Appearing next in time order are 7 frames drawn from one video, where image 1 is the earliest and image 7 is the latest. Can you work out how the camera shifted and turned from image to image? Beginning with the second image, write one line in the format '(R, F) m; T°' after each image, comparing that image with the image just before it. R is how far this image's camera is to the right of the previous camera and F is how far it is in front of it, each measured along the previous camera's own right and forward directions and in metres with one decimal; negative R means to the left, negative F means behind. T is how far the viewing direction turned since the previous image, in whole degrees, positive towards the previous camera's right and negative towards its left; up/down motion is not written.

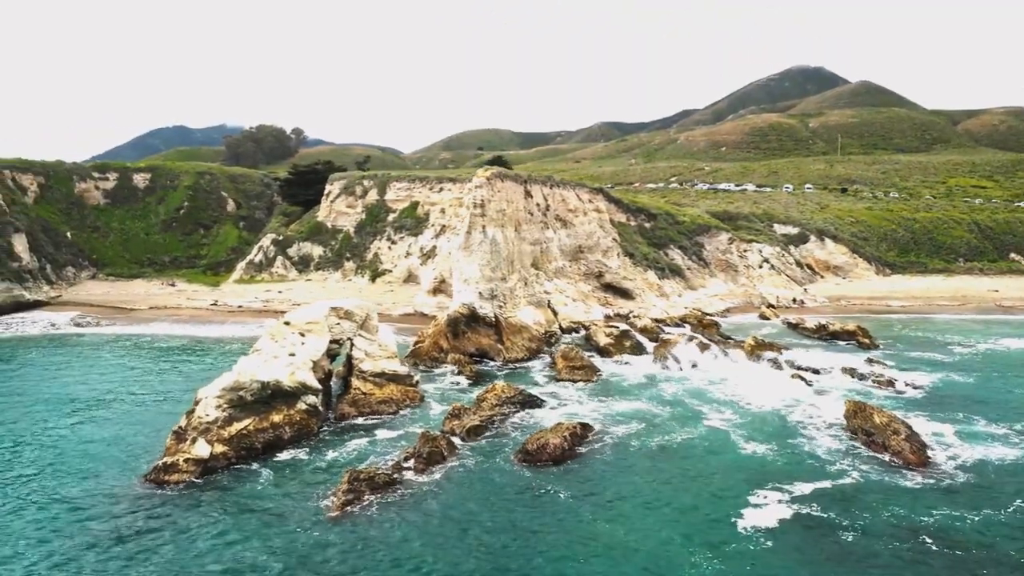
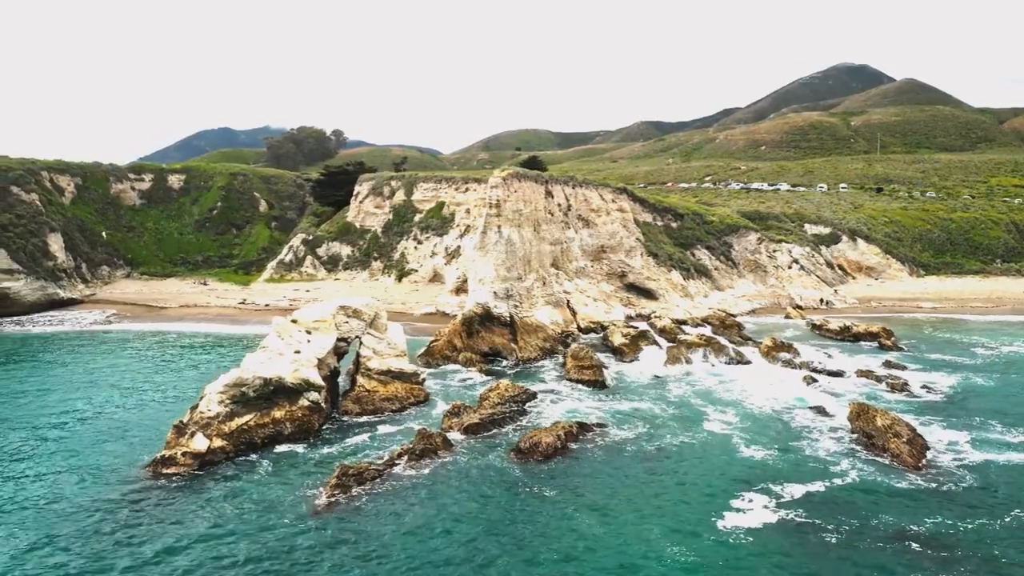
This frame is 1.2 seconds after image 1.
(+0.8, 0.0) m; -2°
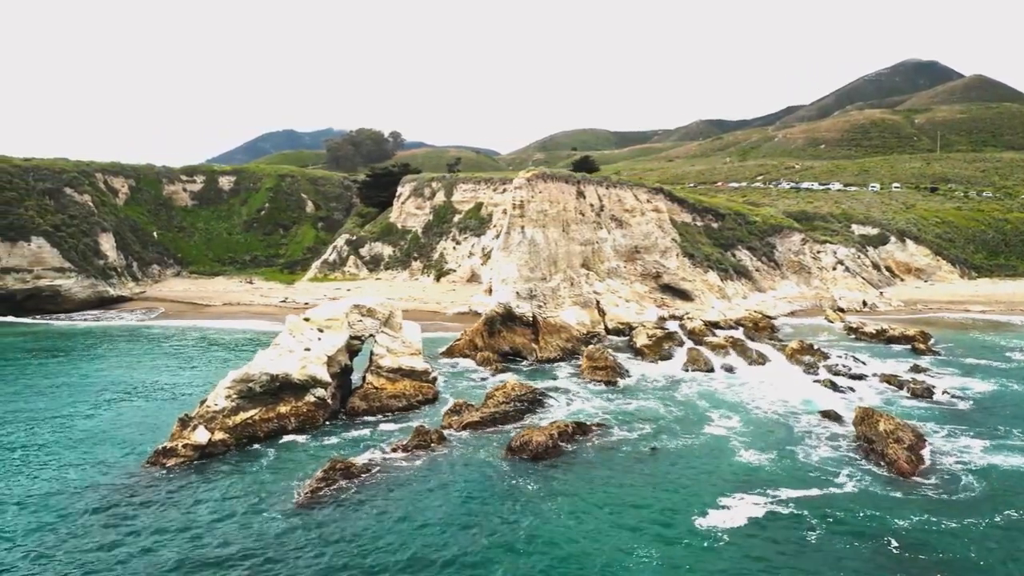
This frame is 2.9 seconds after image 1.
(+1.1, -0.1) m; -3°
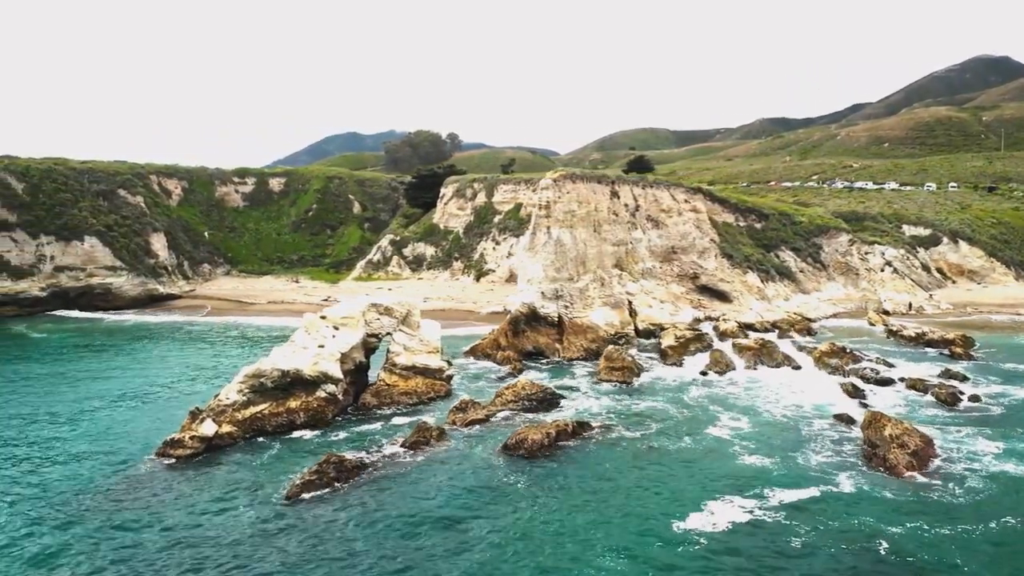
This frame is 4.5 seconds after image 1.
(+1.0, -0.1) m; -3°
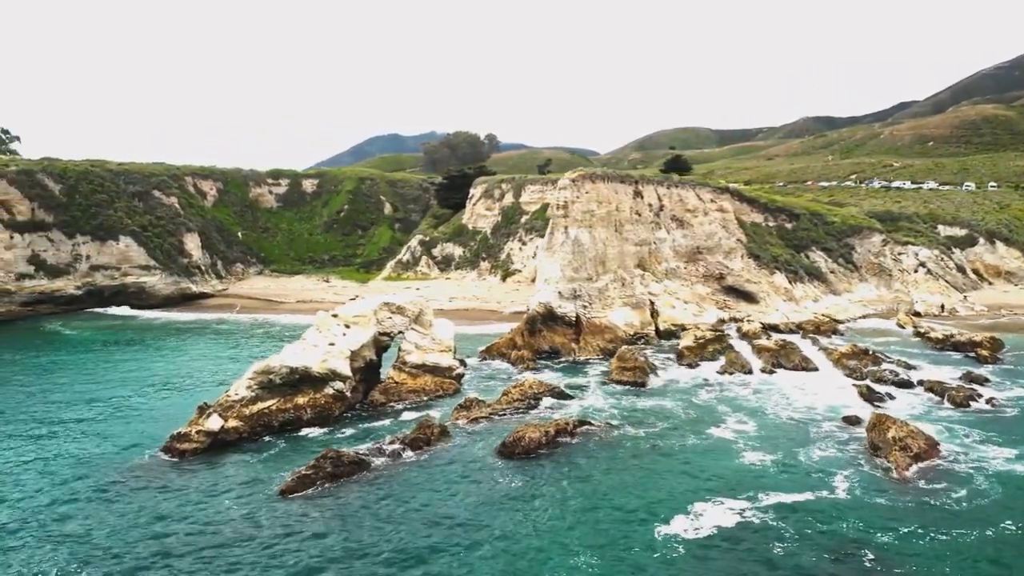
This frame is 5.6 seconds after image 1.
(+0.7, -0.1) m; -2°
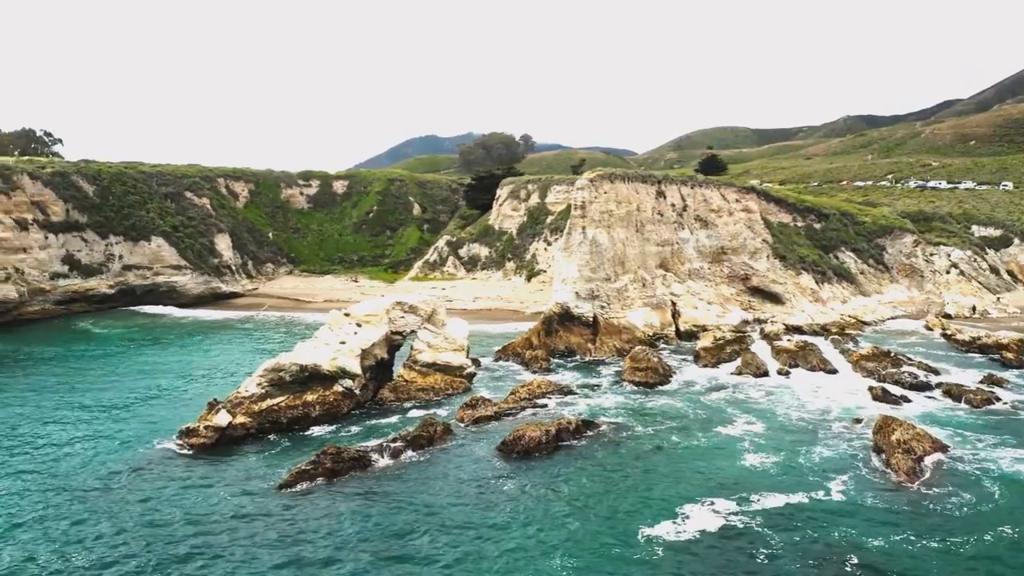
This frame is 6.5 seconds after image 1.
(+0.6, -0.1) m; -2°
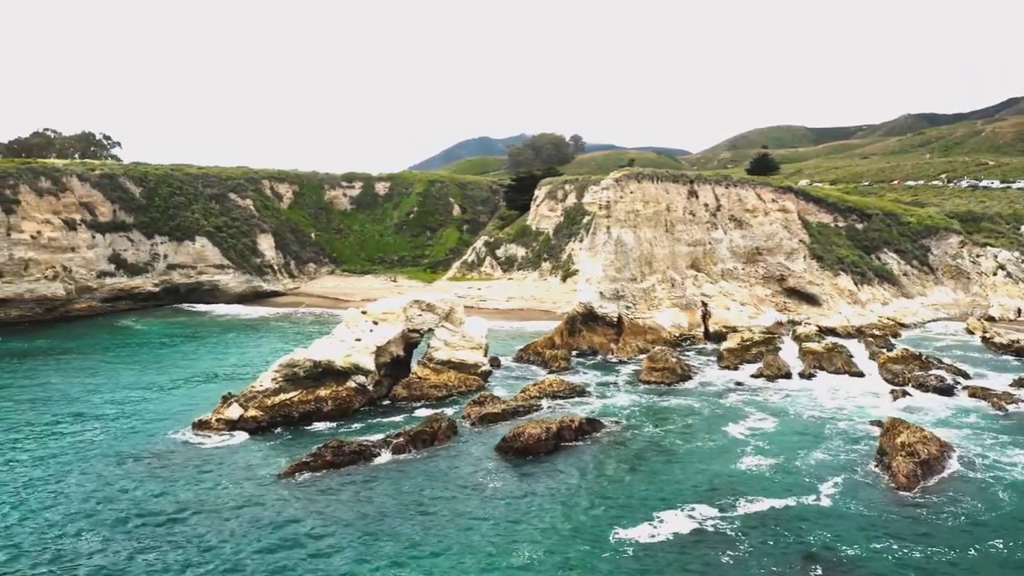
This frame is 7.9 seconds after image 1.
(+0.8, -0.2) m; -3°
